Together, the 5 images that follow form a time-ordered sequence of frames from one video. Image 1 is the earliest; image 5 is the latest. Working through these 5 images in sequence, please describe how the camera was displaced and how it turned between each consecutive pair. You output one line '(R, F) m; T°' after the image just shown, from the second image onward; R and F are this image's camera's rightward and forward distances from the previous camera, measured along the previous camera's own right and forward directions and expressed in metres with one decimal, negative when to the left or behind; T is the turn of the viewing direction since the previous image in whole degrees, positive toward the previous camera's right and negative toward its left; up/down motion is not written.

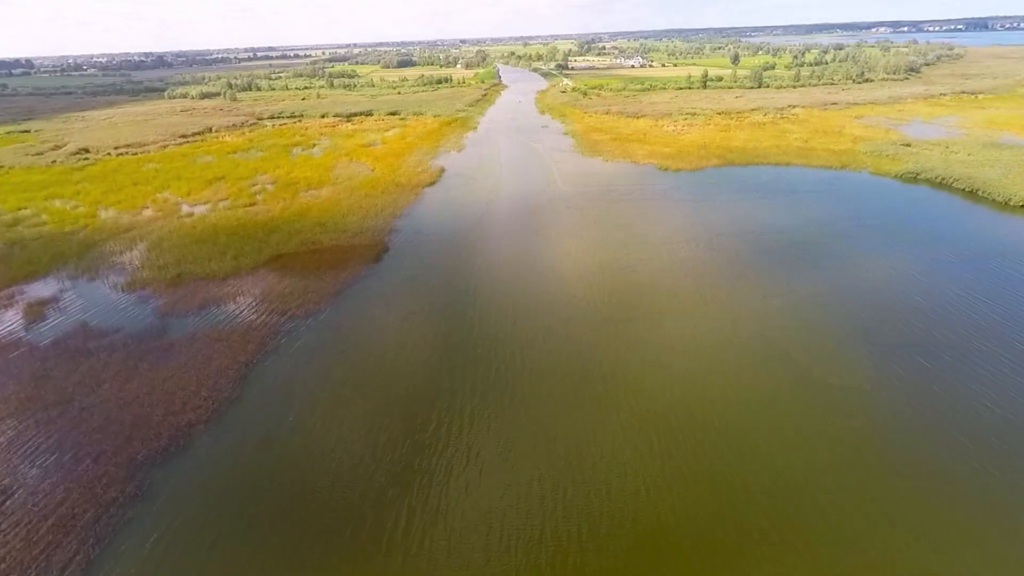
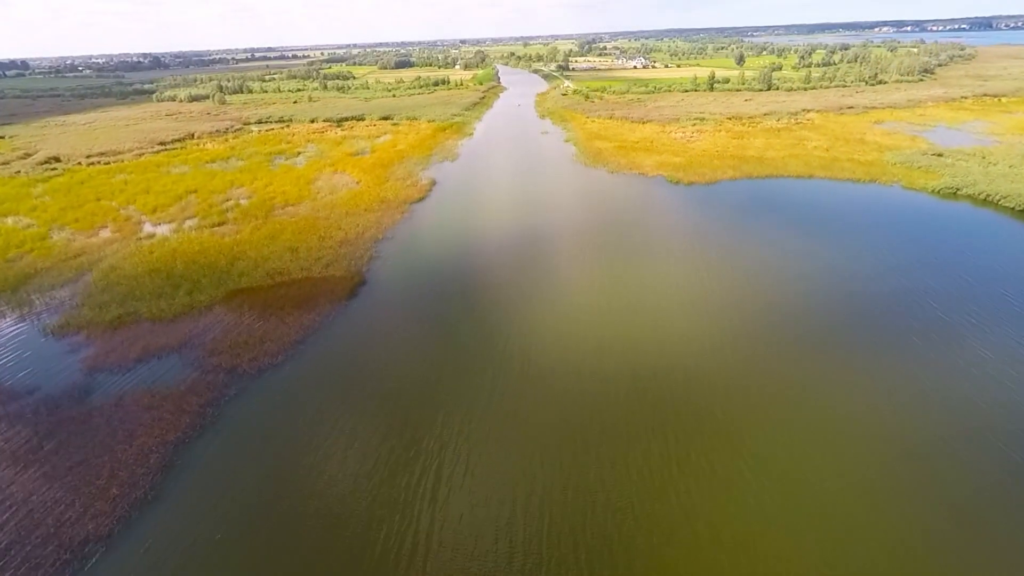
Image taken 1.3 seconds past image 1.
(+0.2, +2.6) m; 0°
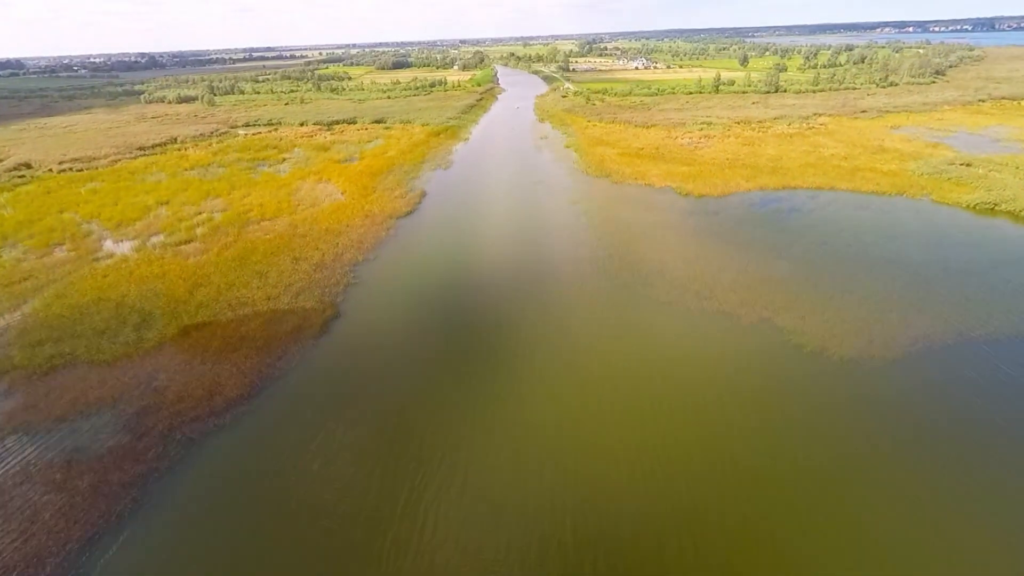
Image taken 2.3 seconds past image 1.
(+0.2, +2.1) m; 0°
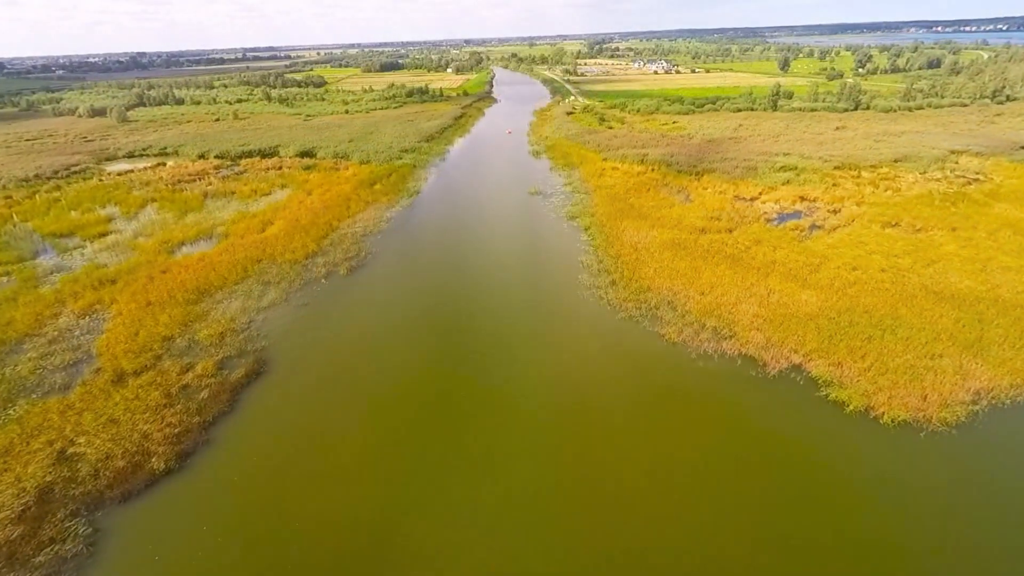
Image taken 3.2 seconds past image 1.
(+0.3, +2.1) m; 0°
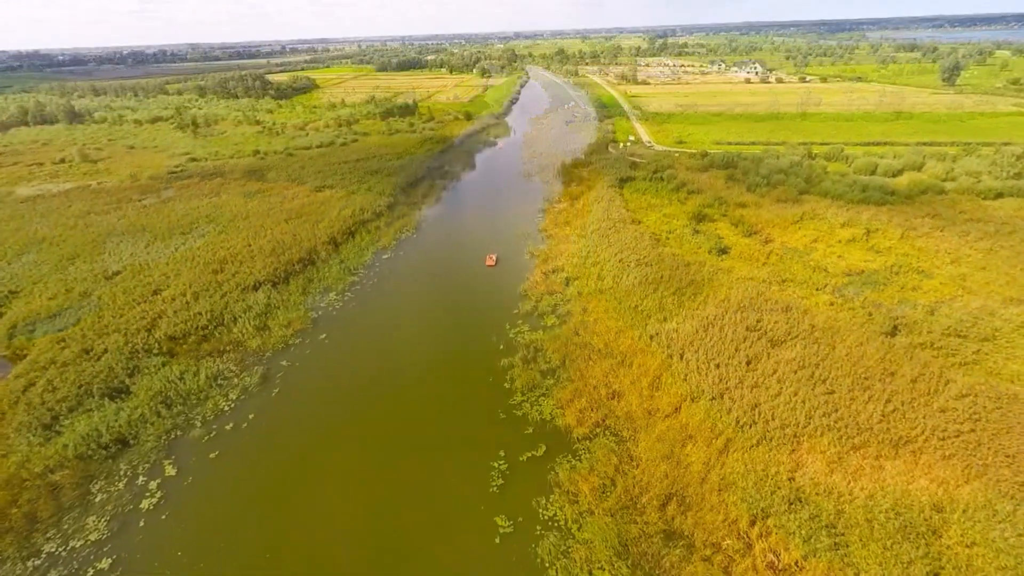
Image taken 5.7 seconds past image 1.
(+0.8, +5.9) m; 0°
